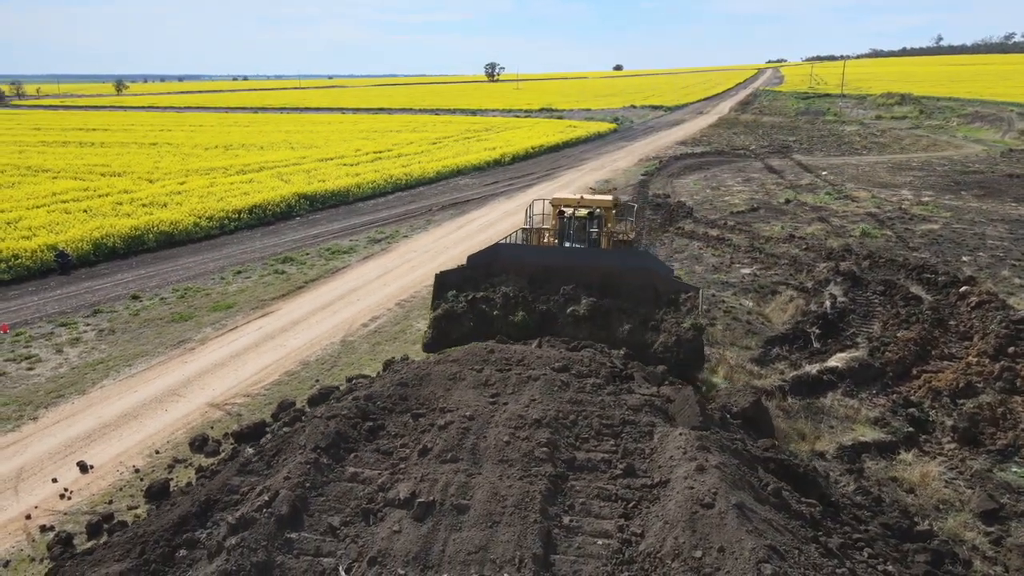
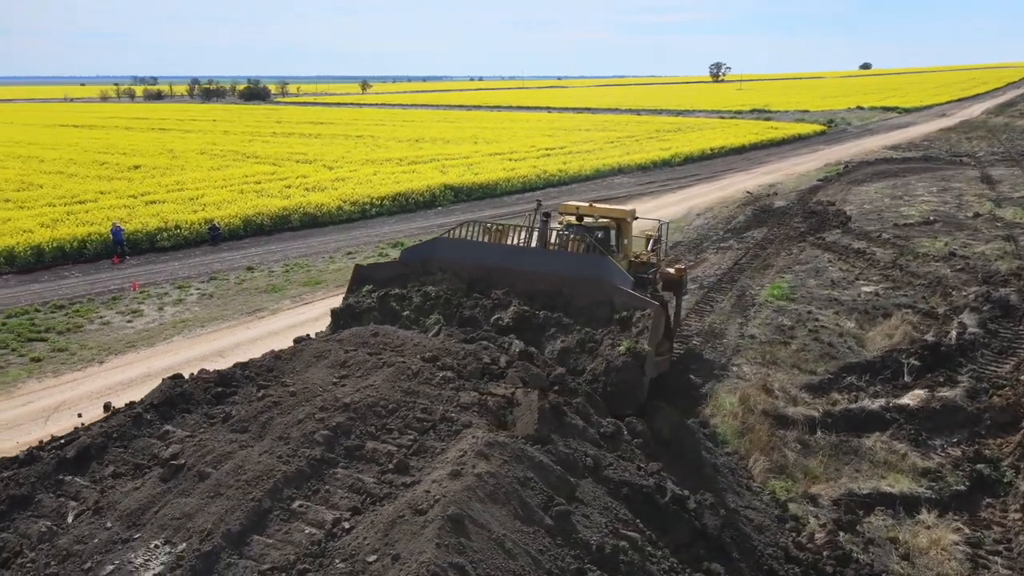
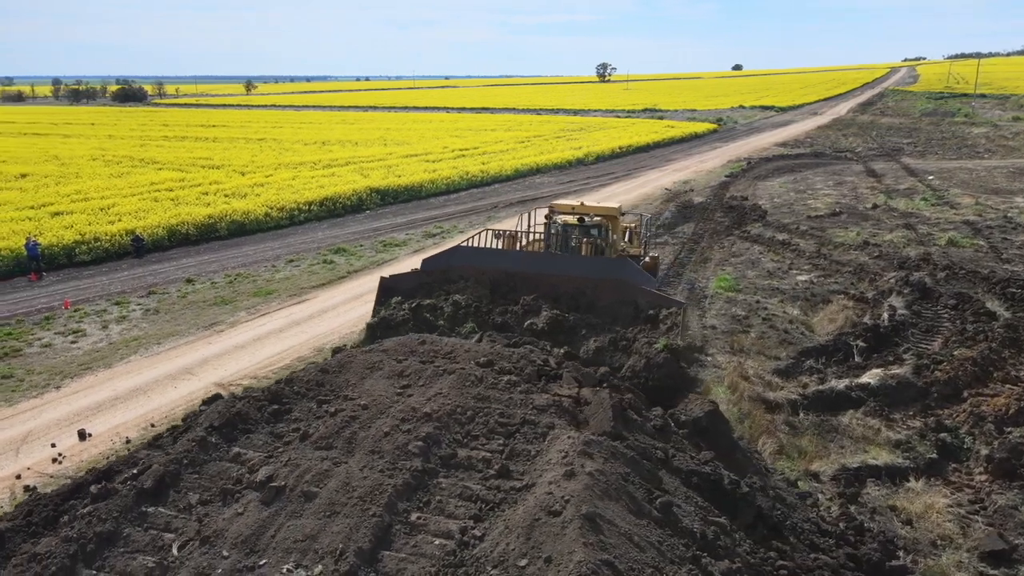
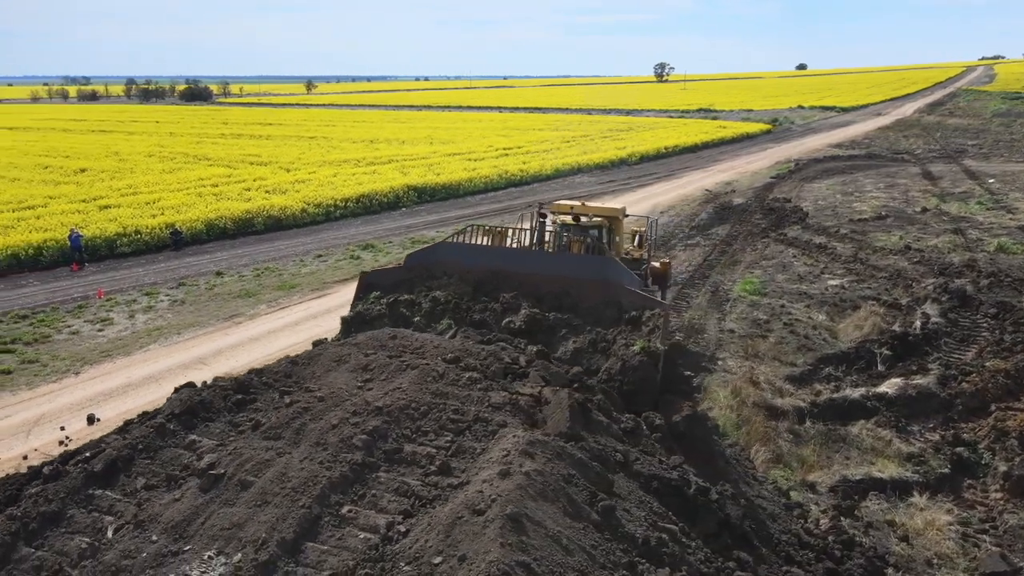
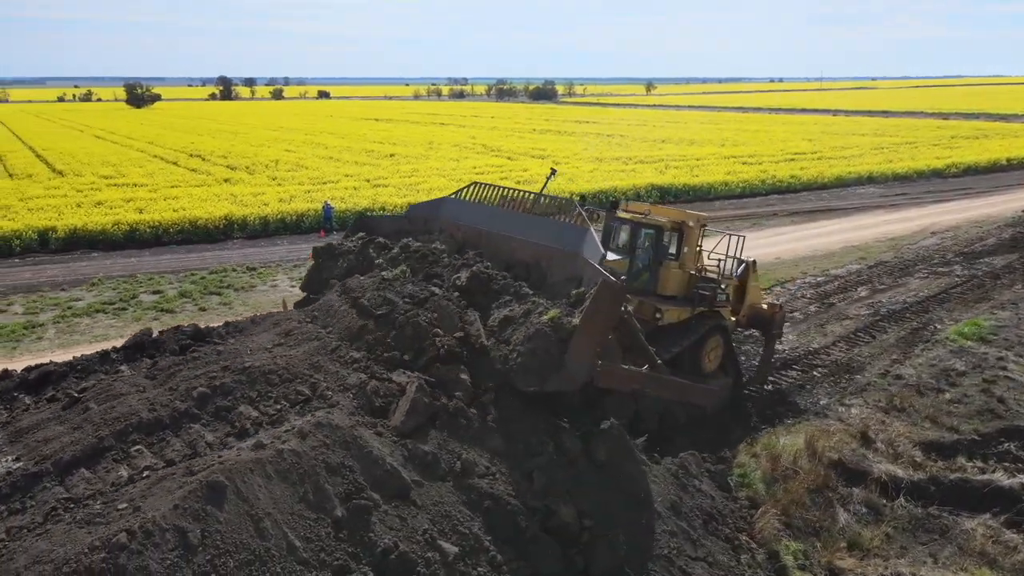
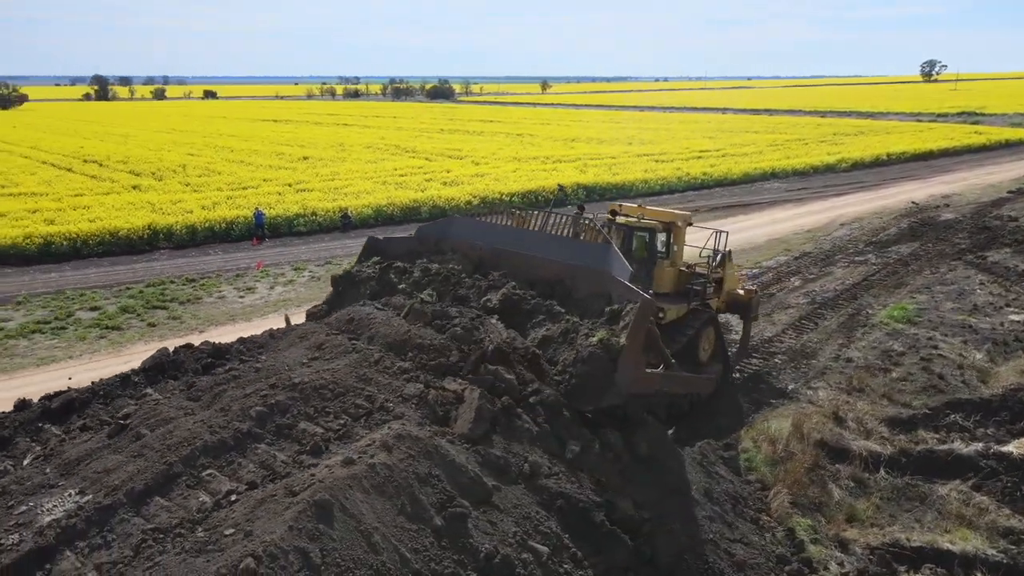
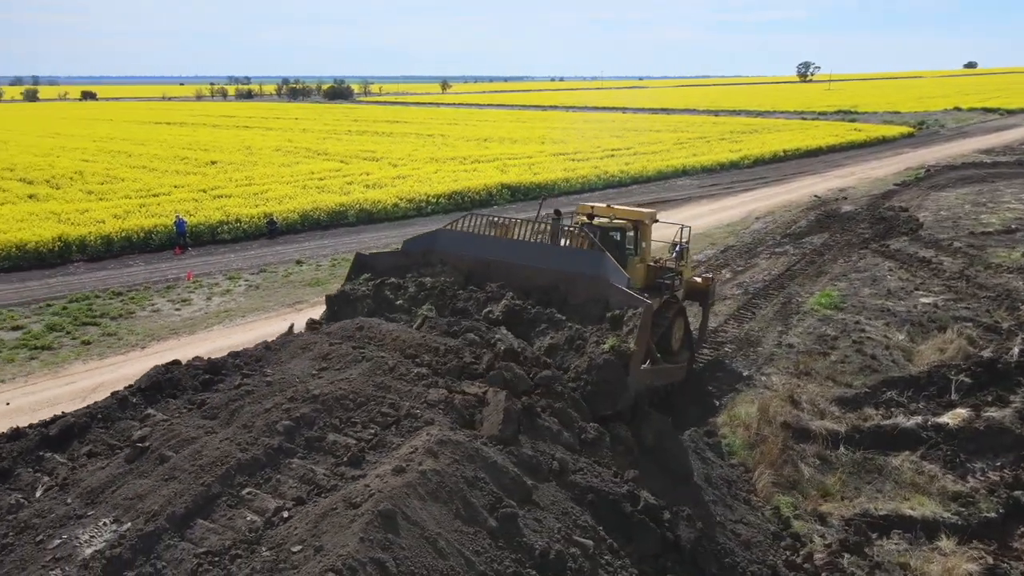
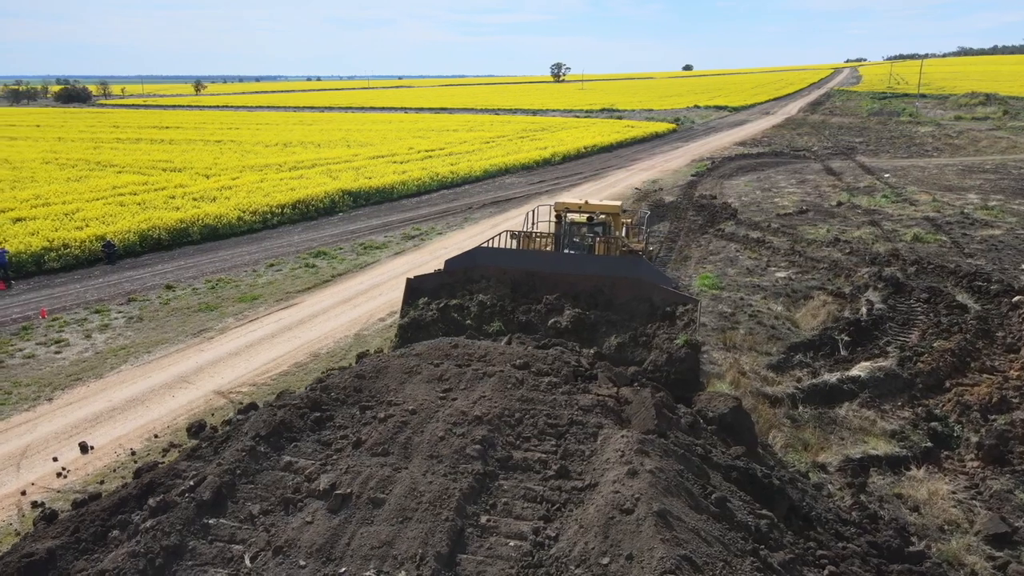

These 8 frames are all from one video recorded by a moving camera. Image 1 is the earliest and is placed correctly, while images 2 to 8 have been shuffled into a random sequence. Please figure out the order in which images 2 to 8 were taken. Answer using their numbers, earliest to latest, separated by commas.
8, 3, 4, 2, 7, 6, 5
